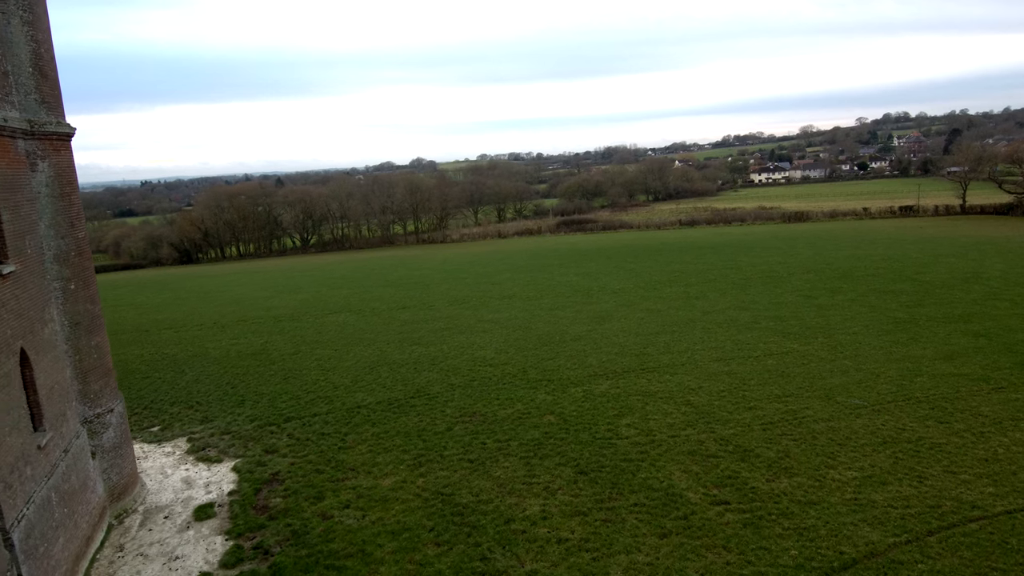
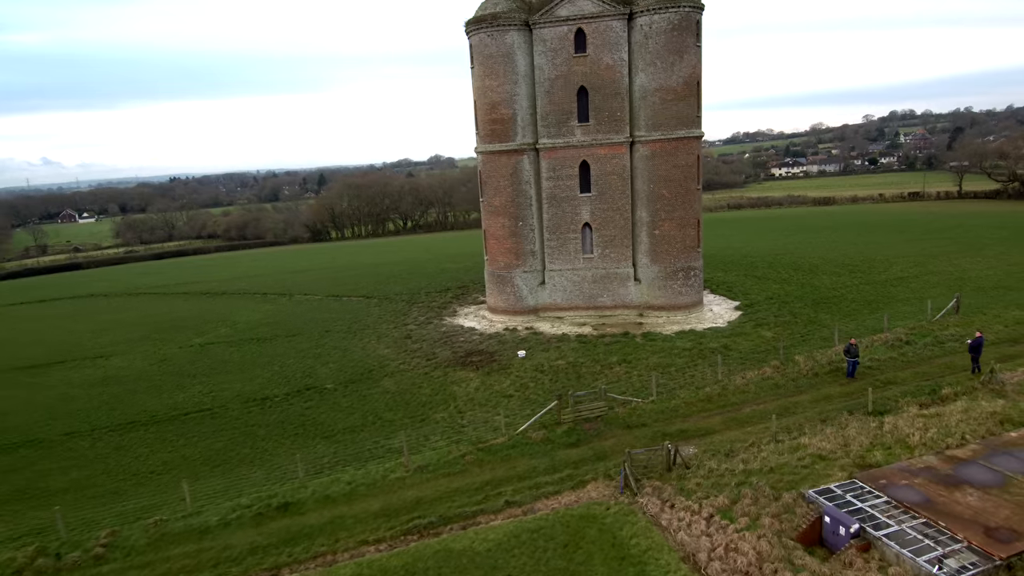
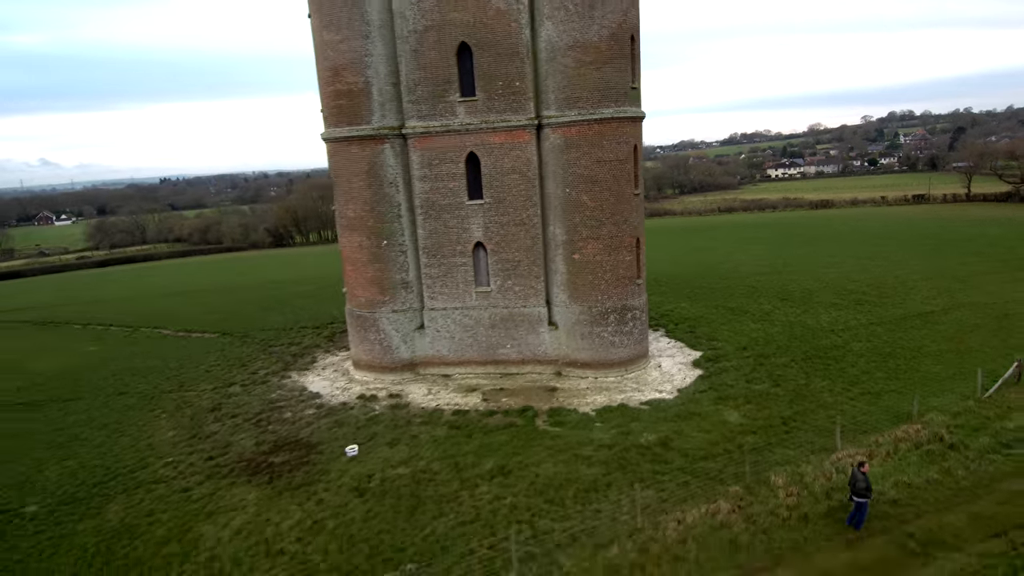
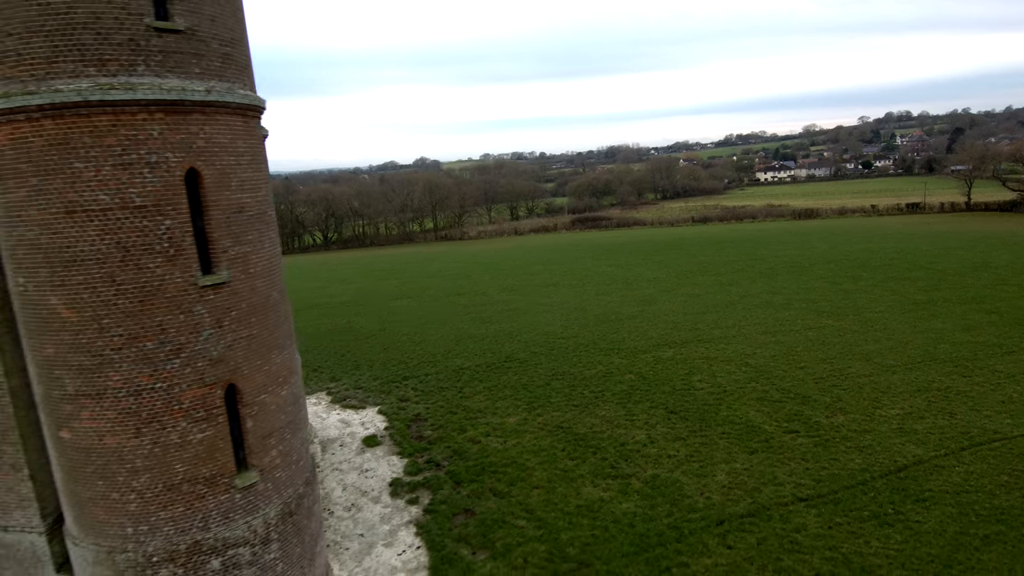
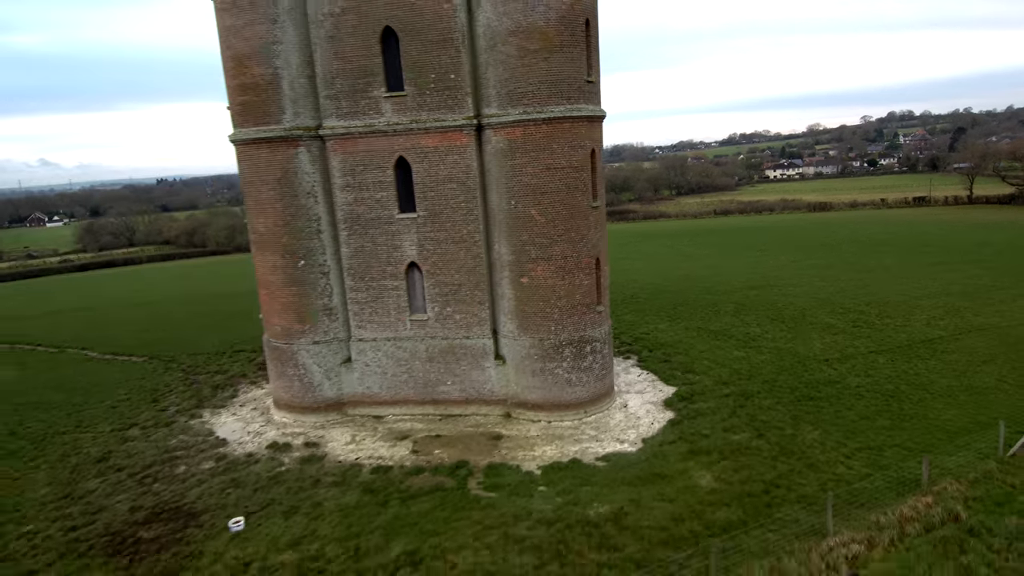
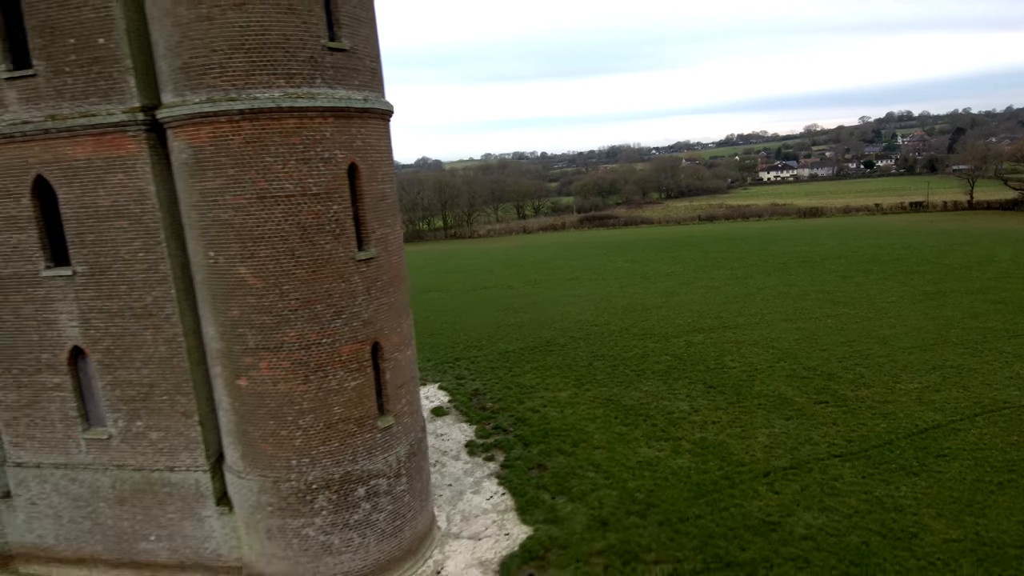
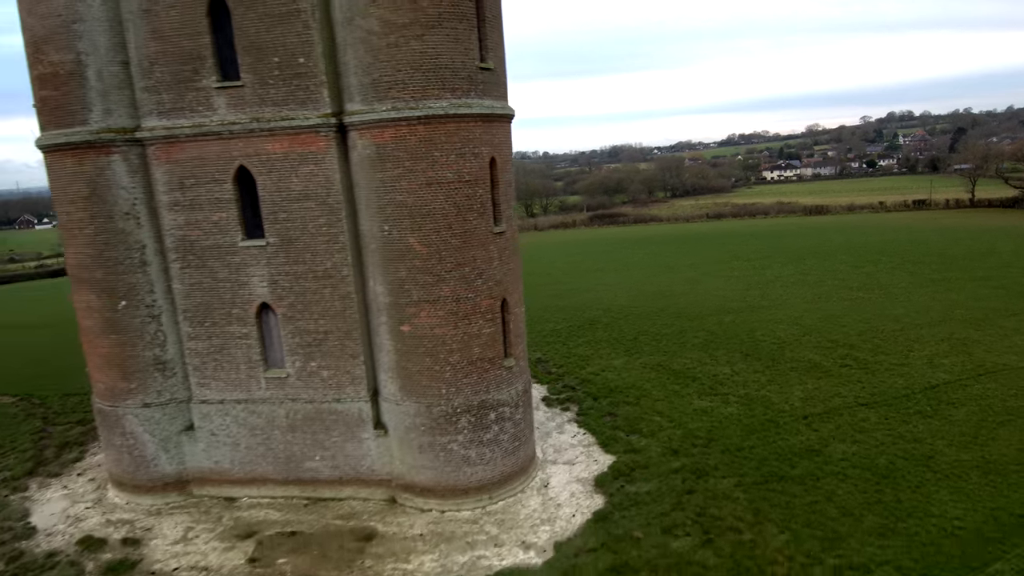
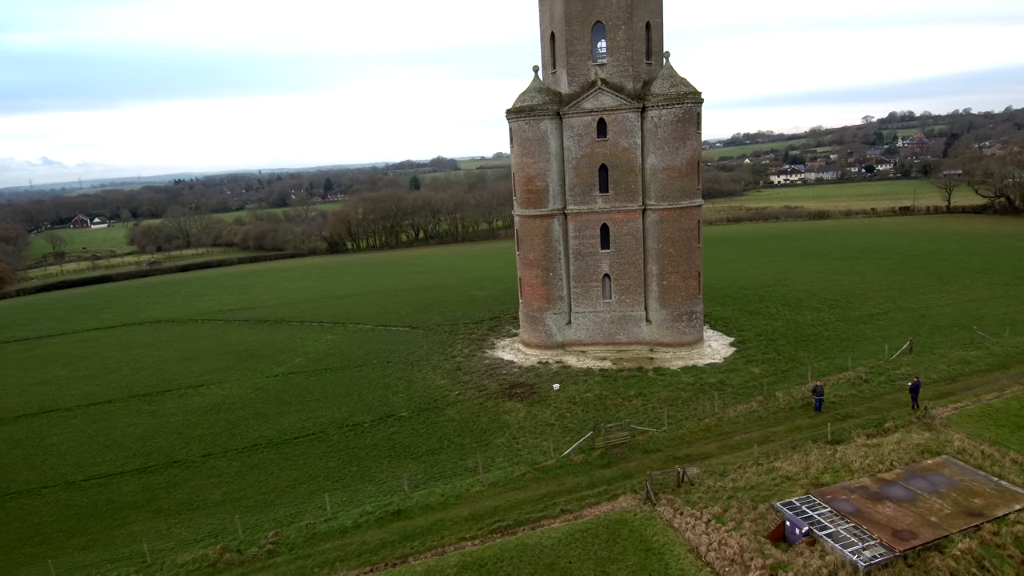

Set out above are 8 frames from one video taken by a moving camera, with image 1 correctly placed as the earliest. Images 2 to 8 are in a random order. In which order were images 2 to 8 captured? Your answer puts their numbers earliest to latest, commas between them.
4, 6, 7, 5, 3, 2, 8
